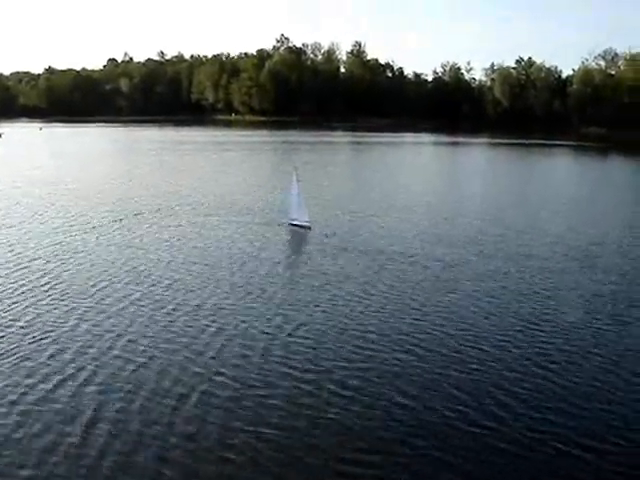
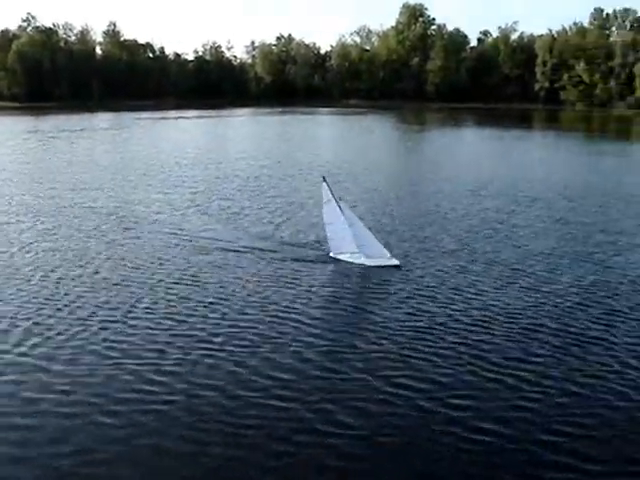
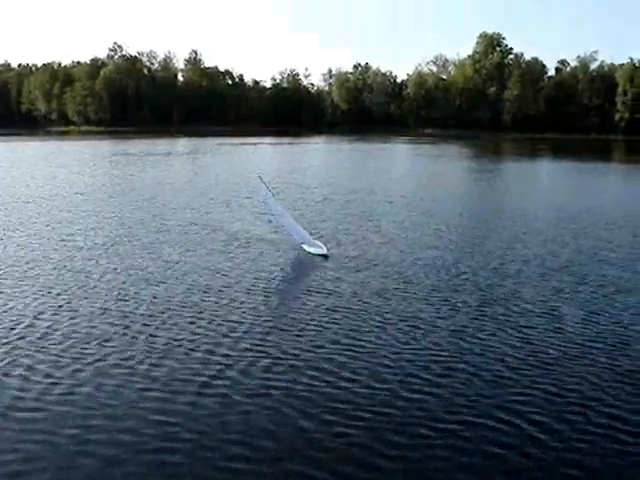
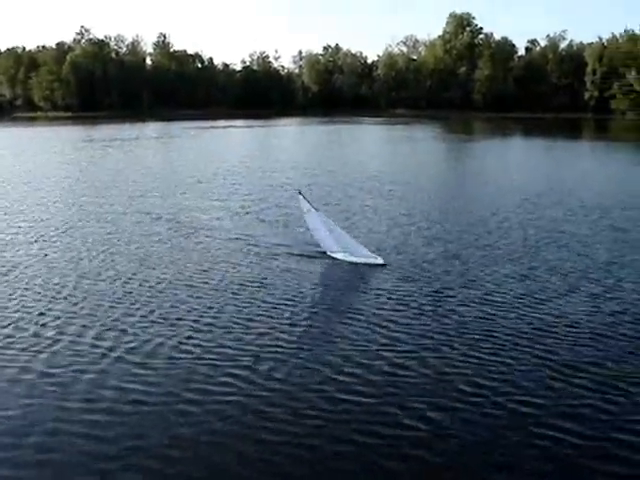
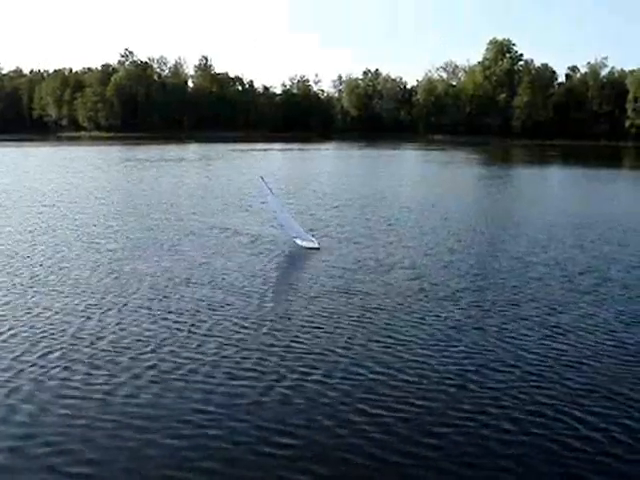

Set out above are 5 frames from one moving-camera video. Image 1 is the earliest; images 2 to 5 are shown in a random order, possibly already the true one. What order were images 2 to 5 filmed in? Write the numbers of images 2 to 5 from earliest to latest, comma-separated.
5, 3, 4, 2
